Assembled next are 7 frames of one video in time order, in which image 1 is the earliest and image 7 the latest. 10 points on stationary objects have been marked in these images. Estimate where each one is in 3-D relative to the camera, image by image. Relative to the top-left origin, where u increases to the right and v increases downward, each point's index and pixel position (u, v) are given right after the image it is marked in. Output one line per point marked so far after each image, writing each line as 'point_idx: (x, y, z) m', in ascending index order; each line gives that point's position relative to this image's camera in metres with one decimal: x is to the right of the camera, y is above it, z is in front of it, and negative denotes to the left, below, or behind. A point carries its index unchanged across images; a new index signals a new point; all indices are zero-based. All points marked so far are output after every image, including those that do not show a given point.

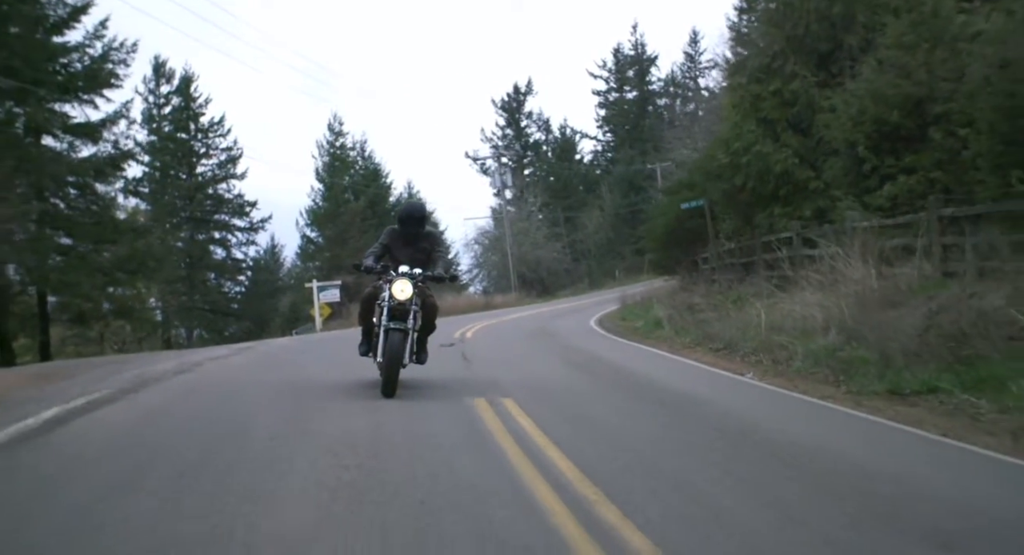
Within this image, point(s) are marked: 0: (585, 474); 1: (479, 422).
0: (+0.7, -1.8, +5.9) m
1: (-0.4, -1.8, +8.2) m
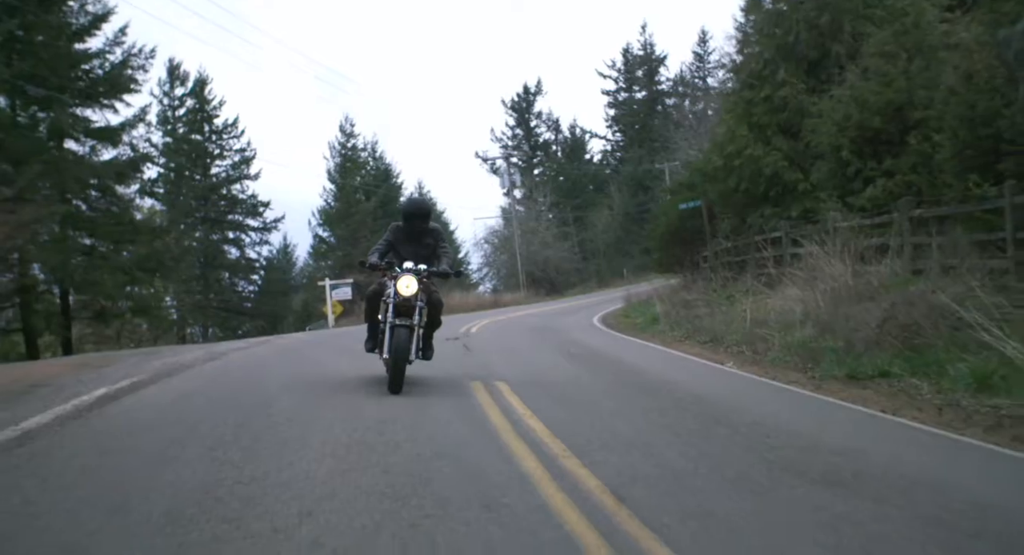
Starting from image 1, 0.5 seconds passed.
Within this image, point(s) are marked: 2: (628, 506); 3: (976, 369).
0: (+0.6, -1.7, +6.9) m
1: (-0.5, -1.7, +9.2) m
2: (+1.0, -1.8, +4.7) m
3: (+5.8, -1.2, +8.5) m
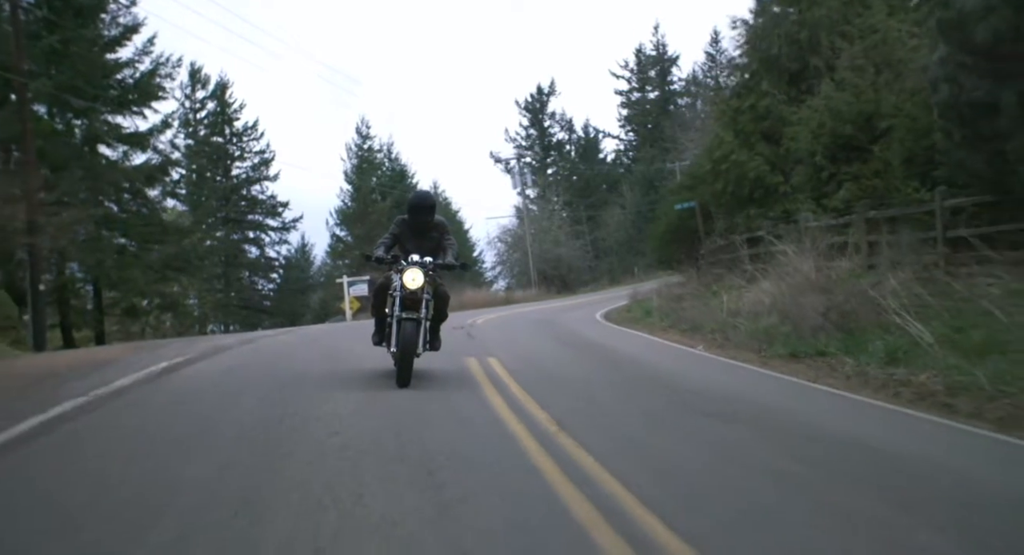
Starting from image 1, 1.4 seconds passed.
0: (+0.4, -1.6, +8.7) m
1: (-0.6, -1.6, +11.0) m
2: (+0.7, -1.7, +6.5) m
3: (+5.6, -1.1, +10.1) m
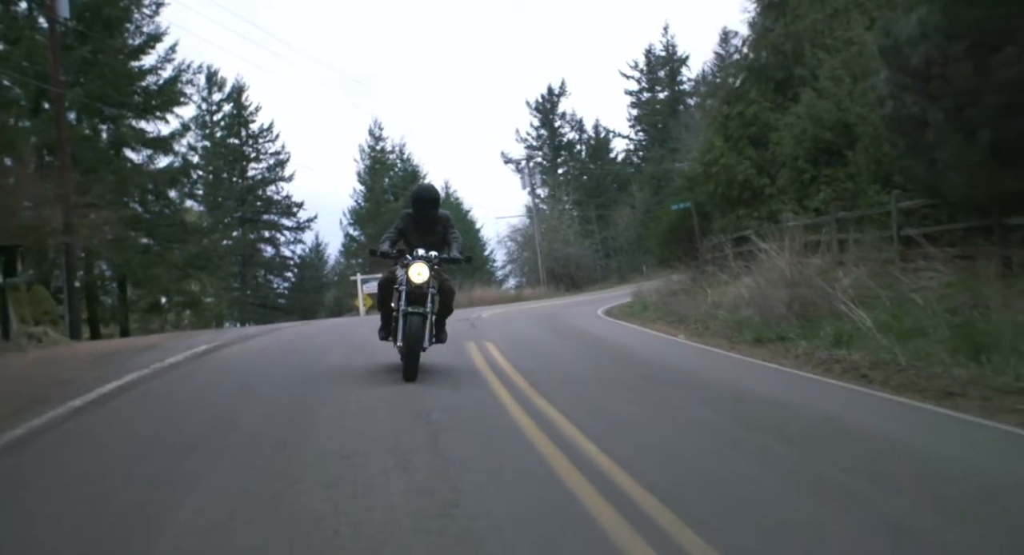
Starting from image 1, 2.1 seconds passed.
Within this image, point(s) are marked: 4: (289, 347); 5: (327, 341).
0: (+0.2, -1.5, +10.3) m
1: (-0.7, -1.5, +12.6) m
2: (+0.6, -1.6, +8.0) m
3: (+5.5, -1.0, +11.6) m
4: (-5.1, -1.5, +15.8) m
5: (-4.7, -1.6, +17.5) m
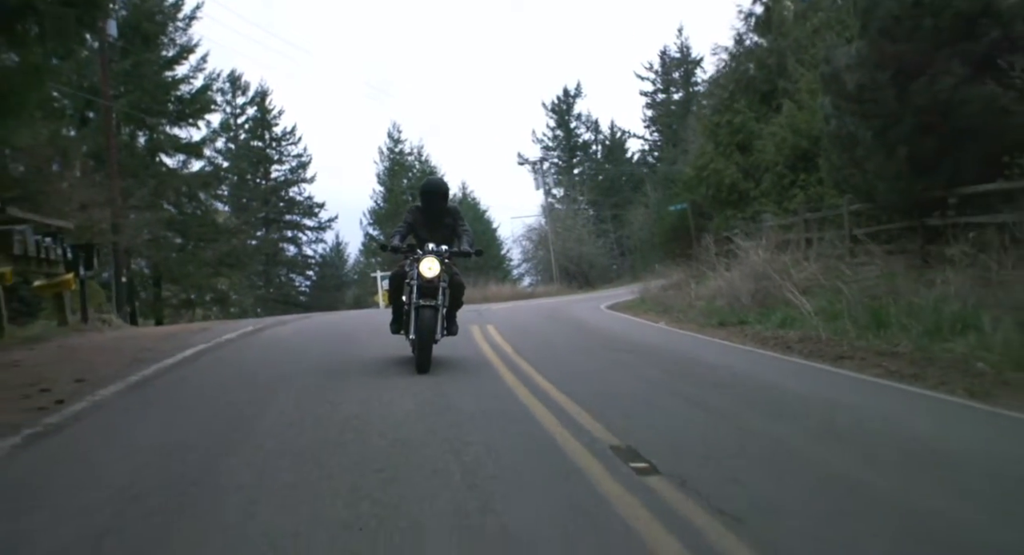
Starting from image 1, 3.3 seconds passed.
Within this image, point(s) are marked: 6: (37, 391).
0: (+0.1, -1.4, +12.6) m
1: (-0.8, -1.3, +14.9) m
2: (+0.4, -1.5, +10.3) m
3: (+5.4, -0.8, +13.7) m
4: (-5.1, -1.4, +18.2) m
5: (-4.6, -1.4, +19.9) m
6: (-5.5, -1.3, +7.9) m
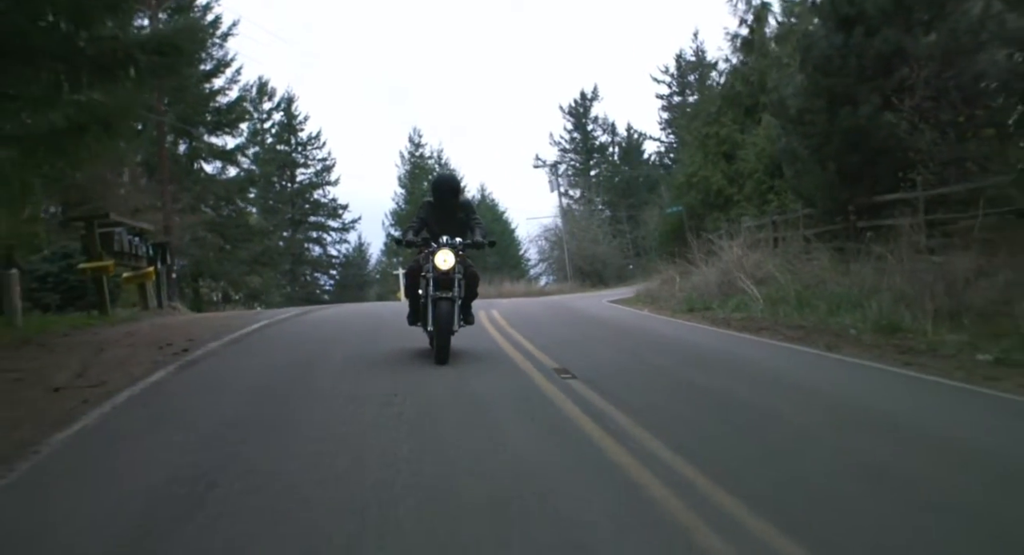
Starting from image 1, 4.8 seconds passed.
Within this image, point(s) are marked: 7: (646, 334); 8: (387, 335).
0: (+0.1, -1.2, +15.6) m
1: (-0.8, -1.1, +17.9) m
2: (+0.3, -1.3, +13.3) m
3: (+5.4, -0.6, +16.6) m
4: (-5.0, -1.2, +21.3) m
5: (-4.5, -1.2, +23.0) m
6: (-5.7, -1.1, +11.1) m
7: (+2.8, -1.2, +14.1) m
8: (-3.0, -1.3, +16.4) m
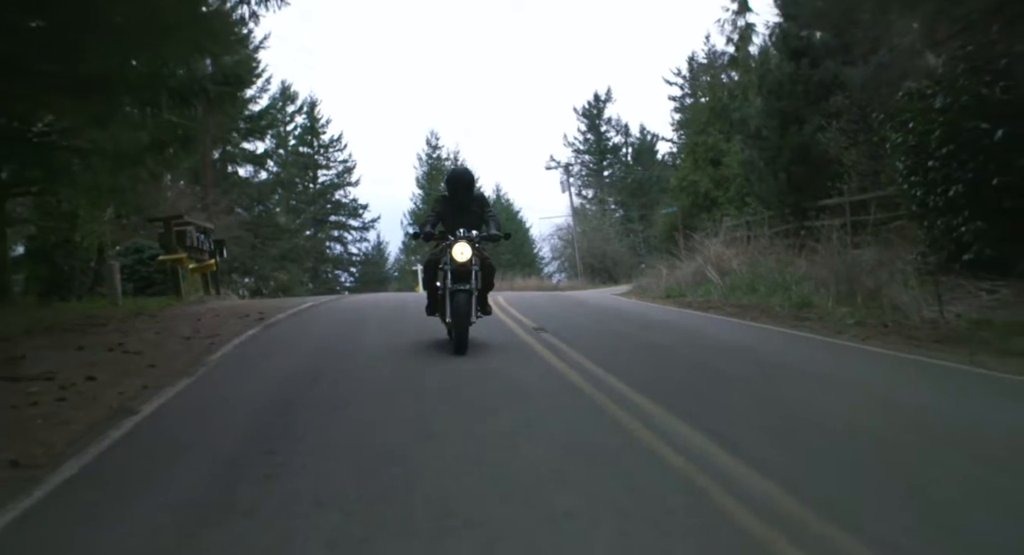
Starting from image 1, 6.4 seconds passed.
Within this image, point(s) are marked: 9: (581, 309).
0: (+0.1, -0.9, +18.8) m
1: (-0.7, -0.9, +21.2) m
2: (+0.3, -1.0, +16.5) m
3: (+5.5, -0.4, +19.7) m
4: (-4.8, -0.9, +24.7) m
5: (-4.2, -1.0, +26.3) m
6: (-5.7, -0.8, +14.4) m
7: (+2.8, -0.9, +17.3) m
8: (-2.9, -1.0, +19.7) m
9: (+1.7, -0.9, +18.4) m
